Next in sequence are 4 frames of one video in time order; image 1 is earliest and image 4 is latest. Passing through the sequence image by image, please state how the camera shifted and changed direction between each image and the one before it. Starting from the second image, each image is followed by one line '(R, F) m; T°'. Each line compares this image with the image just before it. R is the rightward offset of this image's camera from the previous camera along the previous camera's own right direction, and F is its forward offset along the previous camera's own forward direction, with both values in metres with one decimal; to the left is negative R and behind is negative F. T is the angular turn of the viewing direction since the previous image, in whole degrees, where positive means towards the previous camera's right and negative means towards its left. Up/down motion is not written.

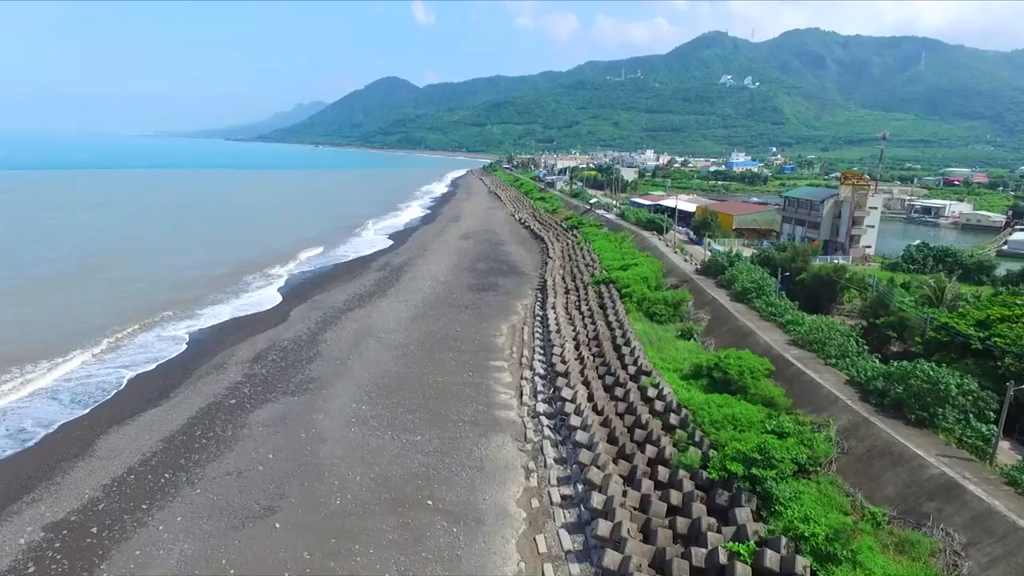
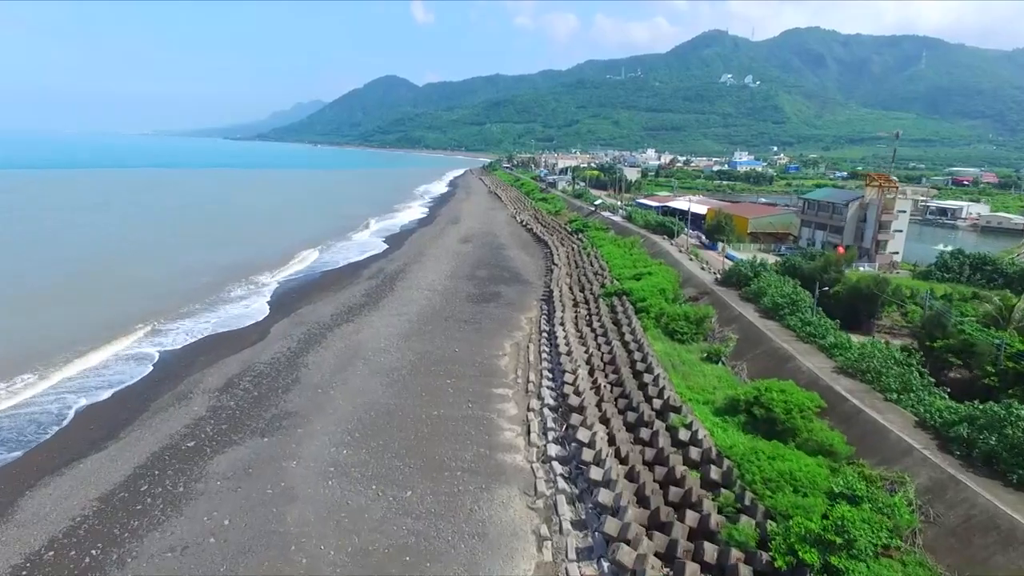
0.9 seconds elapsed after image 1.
(-0.1, +2.0) m; 0°
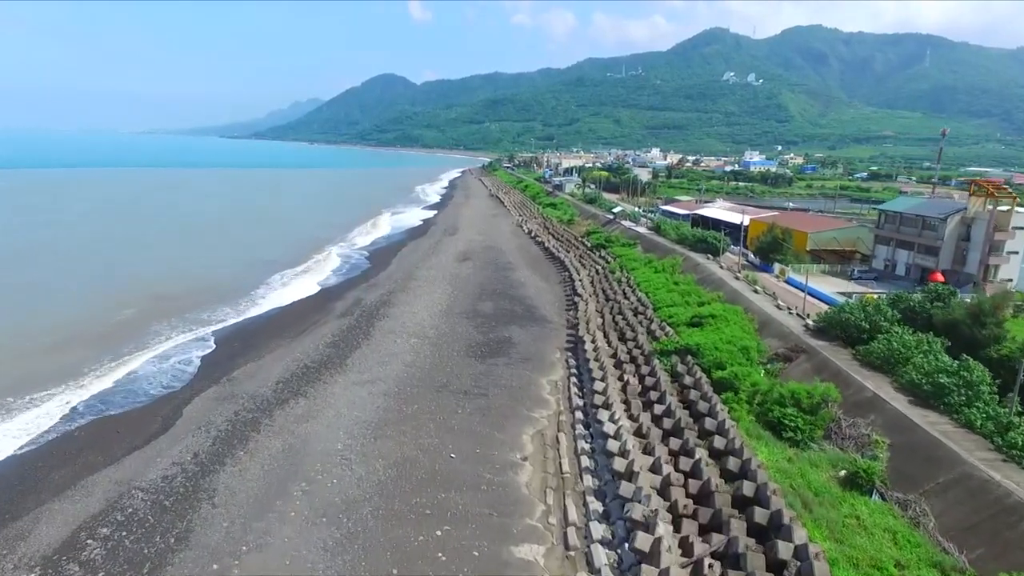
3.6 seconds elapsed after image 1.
(-0.5, +5.9) m; 0°
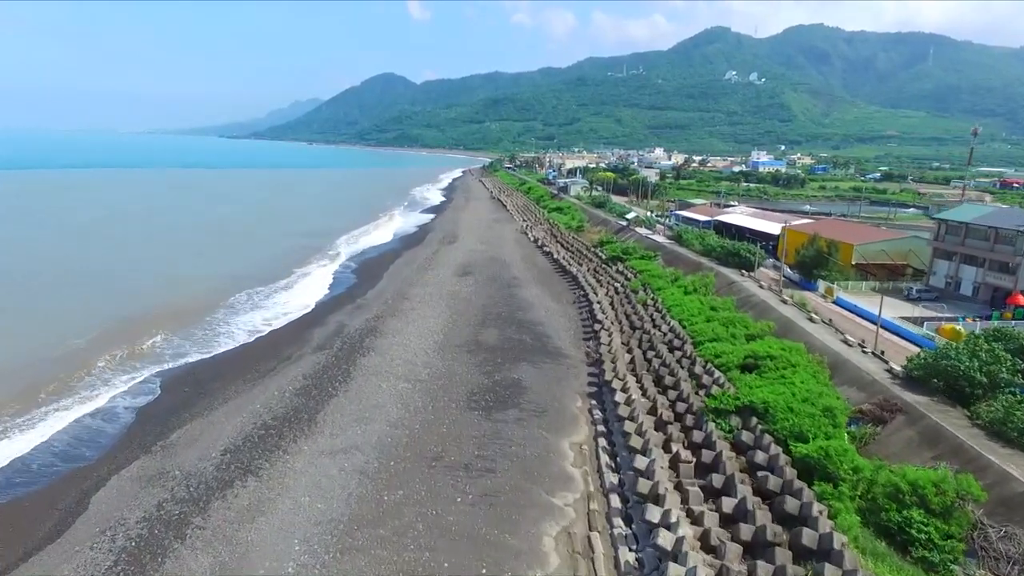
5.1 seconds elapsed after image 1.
(-0.3, +3.3) m; 0°
